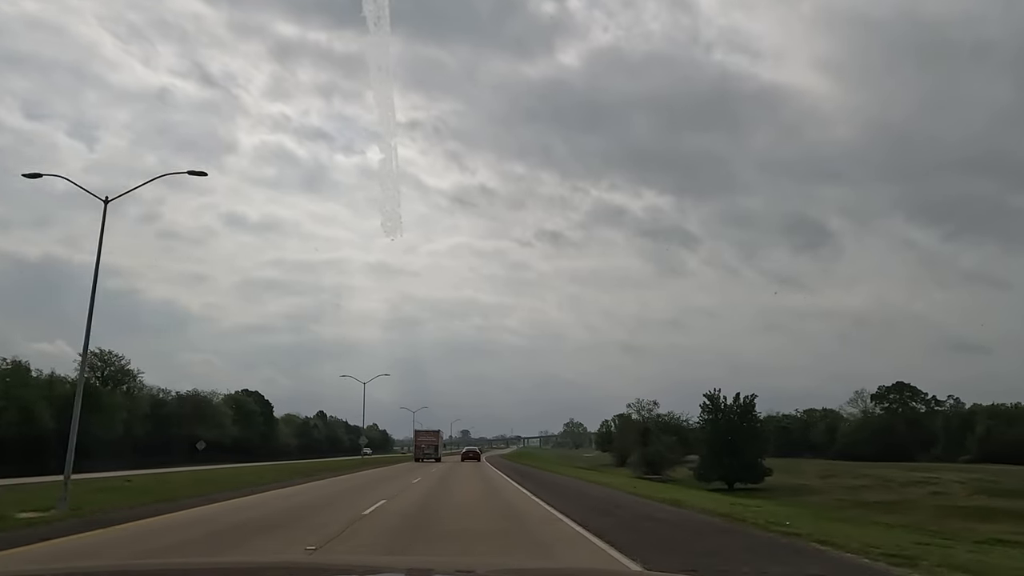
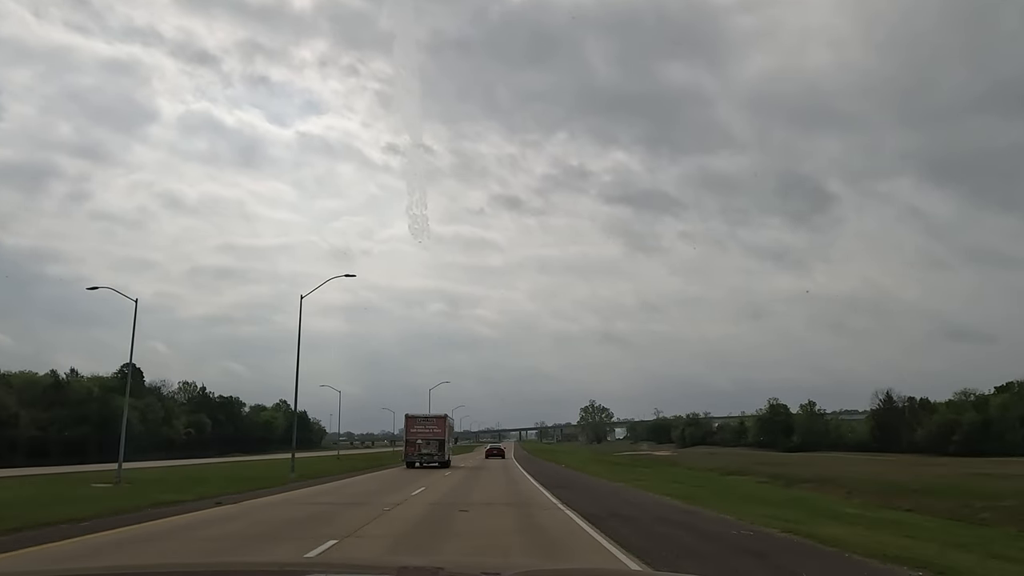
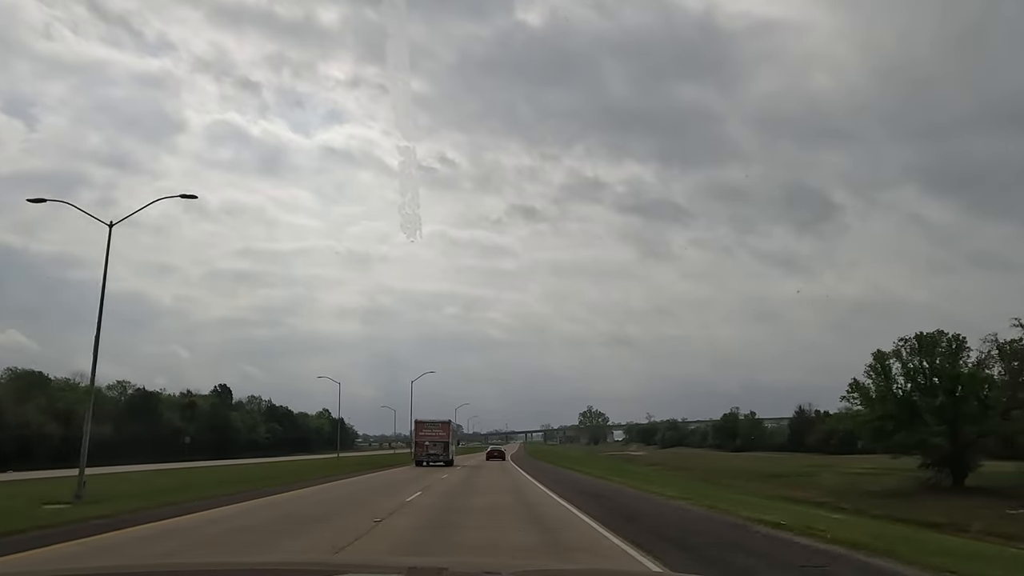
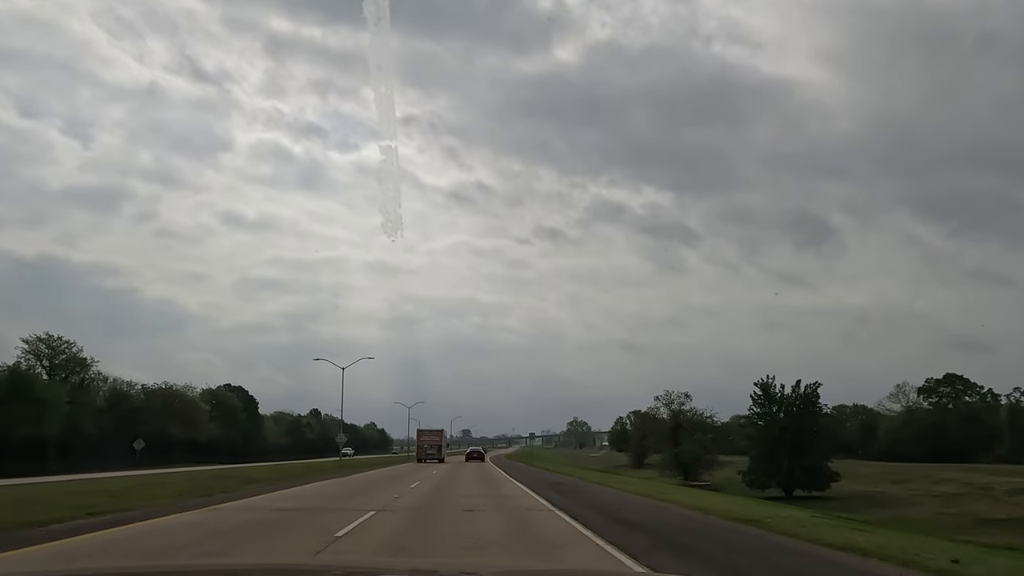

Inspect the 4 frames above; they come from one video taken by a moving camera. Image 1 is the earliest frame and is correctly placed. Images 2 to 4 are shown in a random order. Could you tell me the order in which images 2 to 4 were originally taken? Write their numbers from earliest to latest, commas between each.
4, 3, 2
